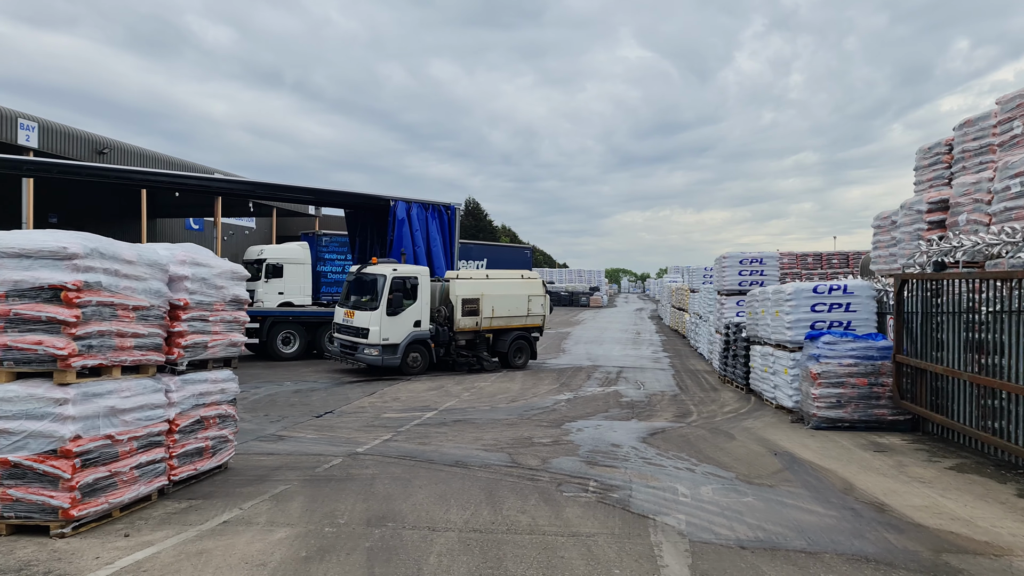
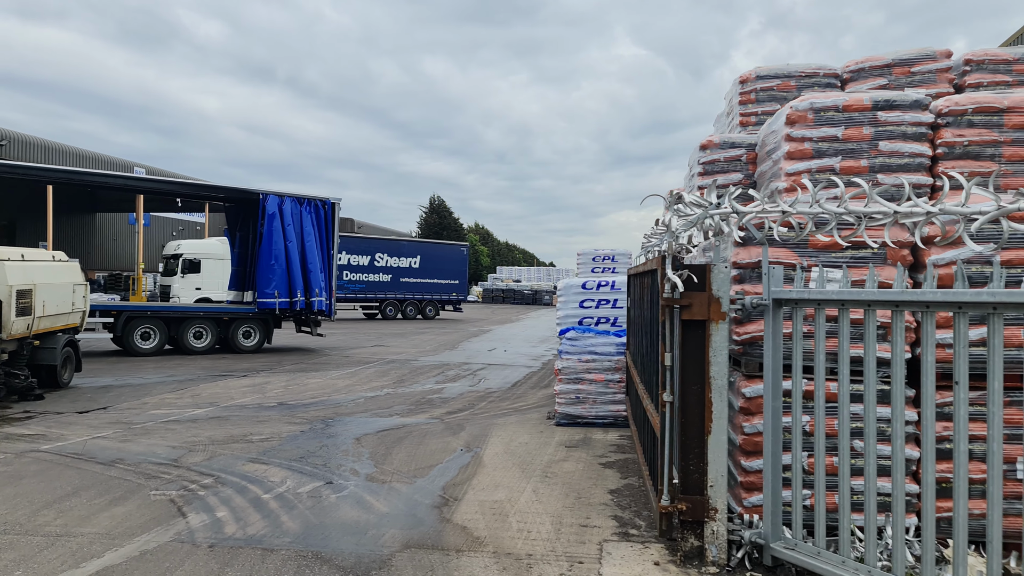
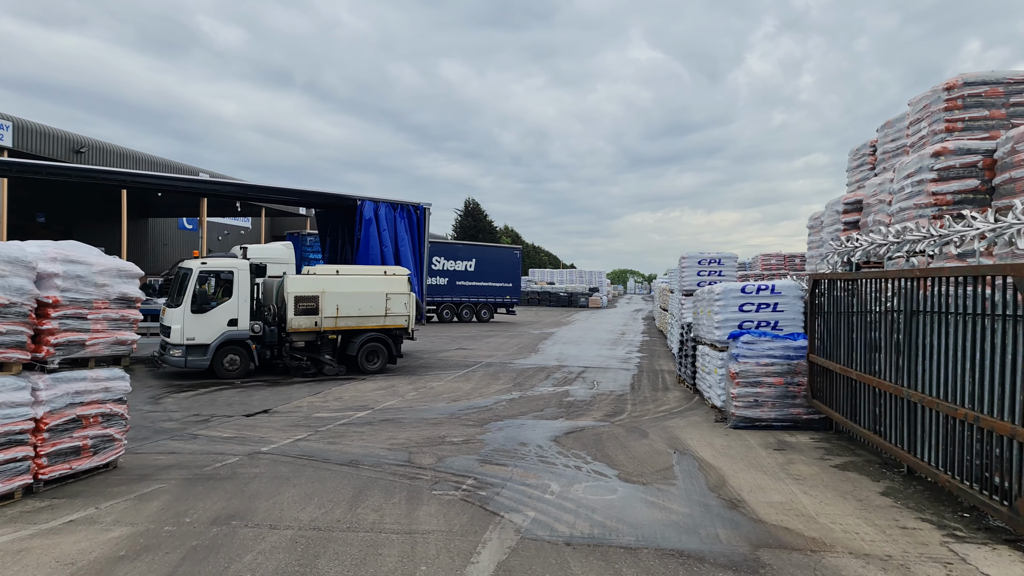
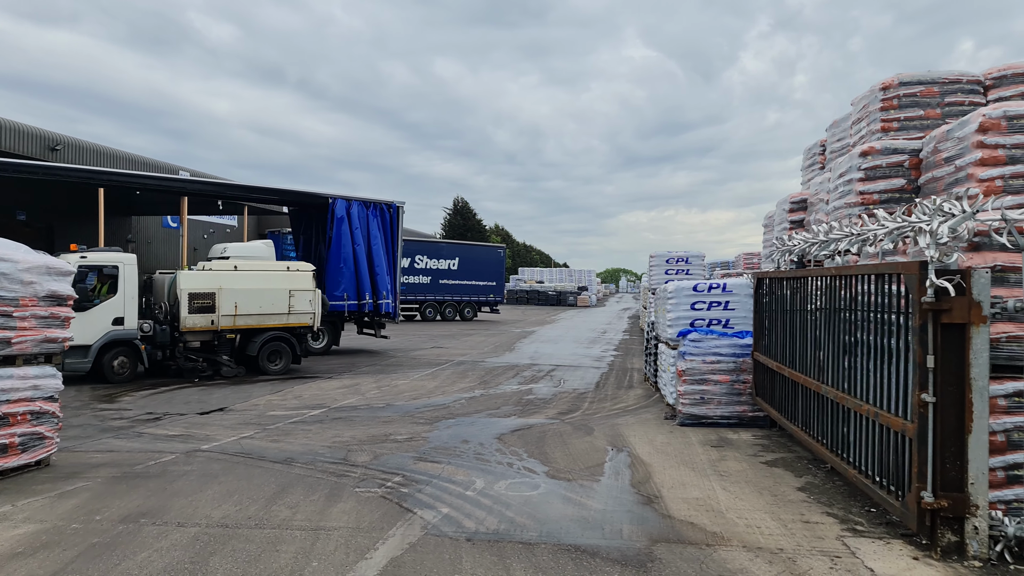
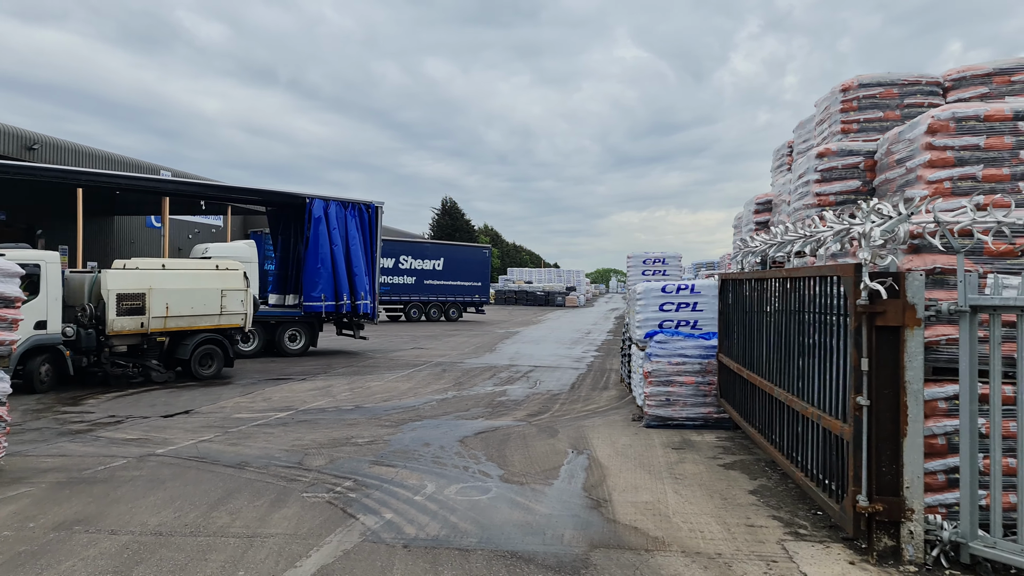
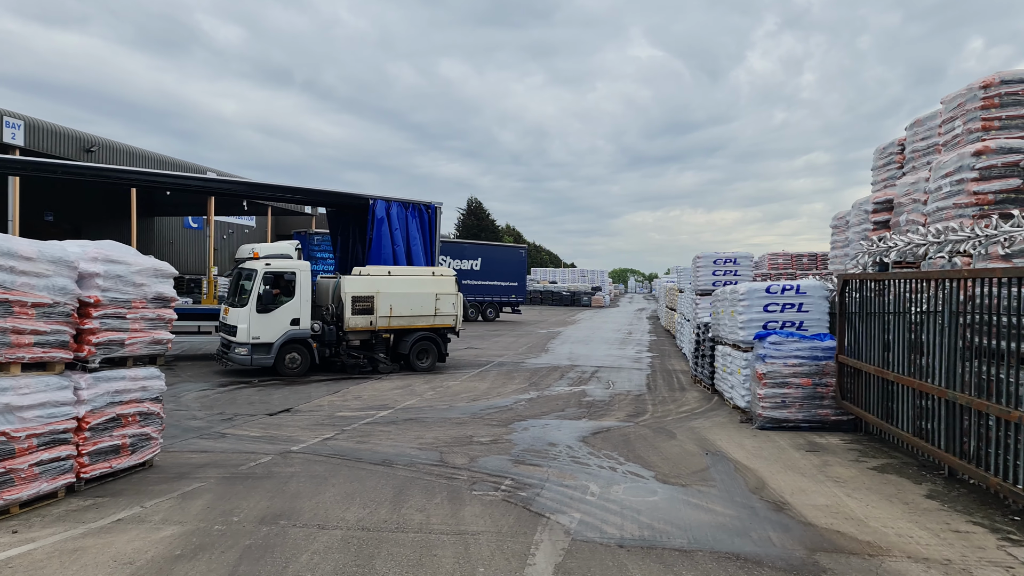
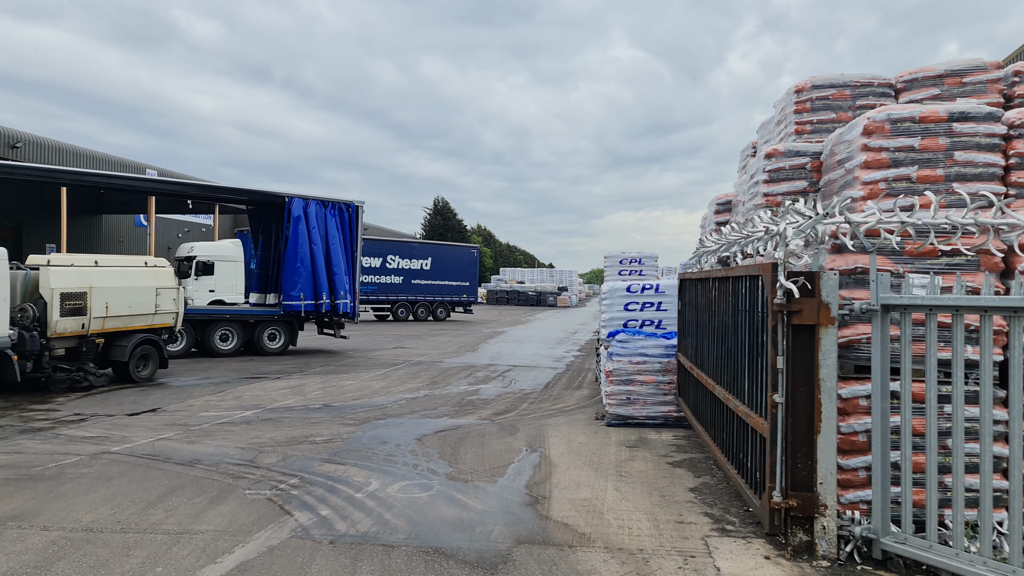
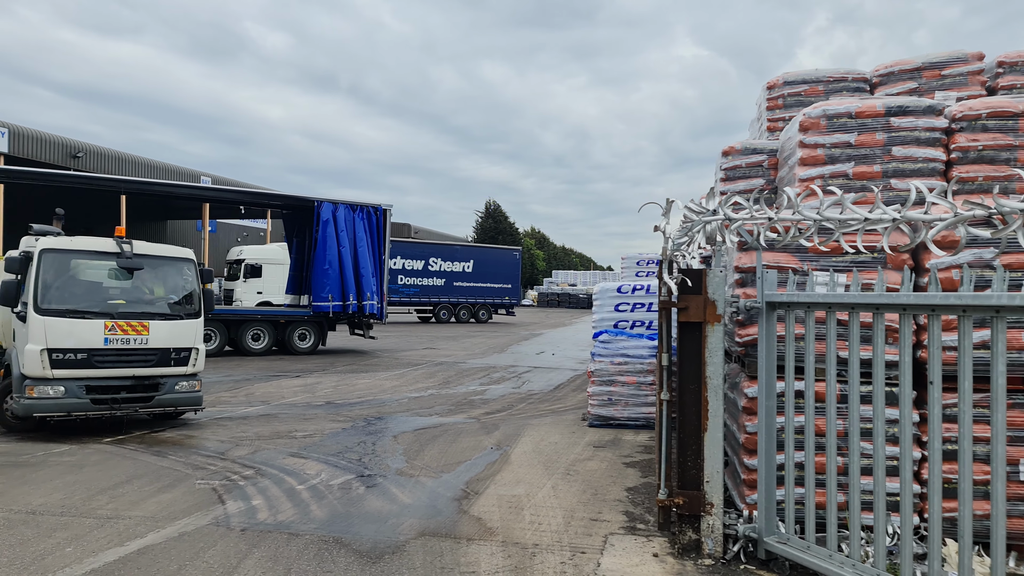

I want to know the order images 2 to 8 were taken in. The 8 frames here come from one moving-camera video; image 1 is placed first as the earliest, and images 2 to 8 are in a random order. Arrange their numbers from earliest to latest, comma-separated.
6, 3, 4, 5, 7, 2, 8
